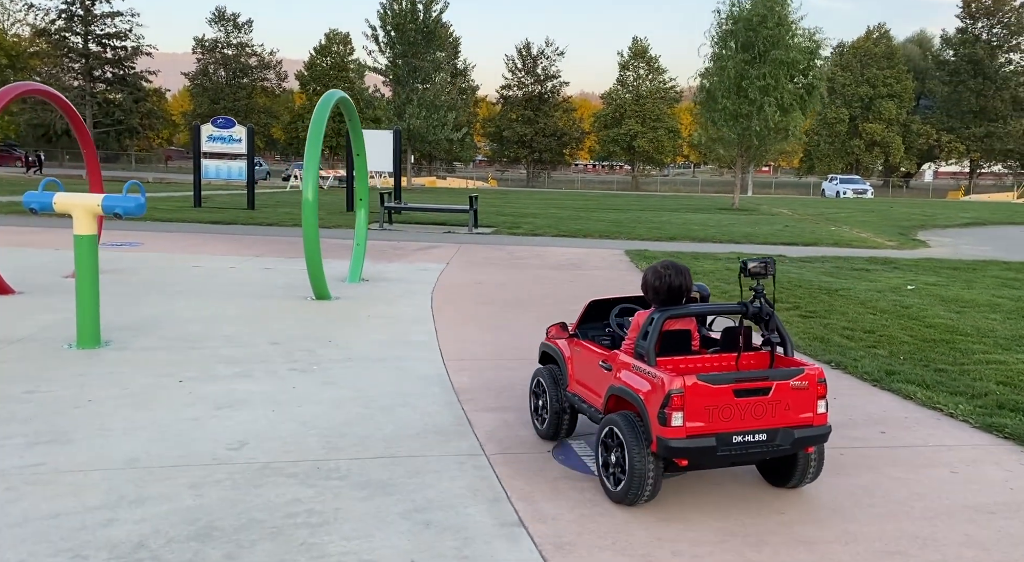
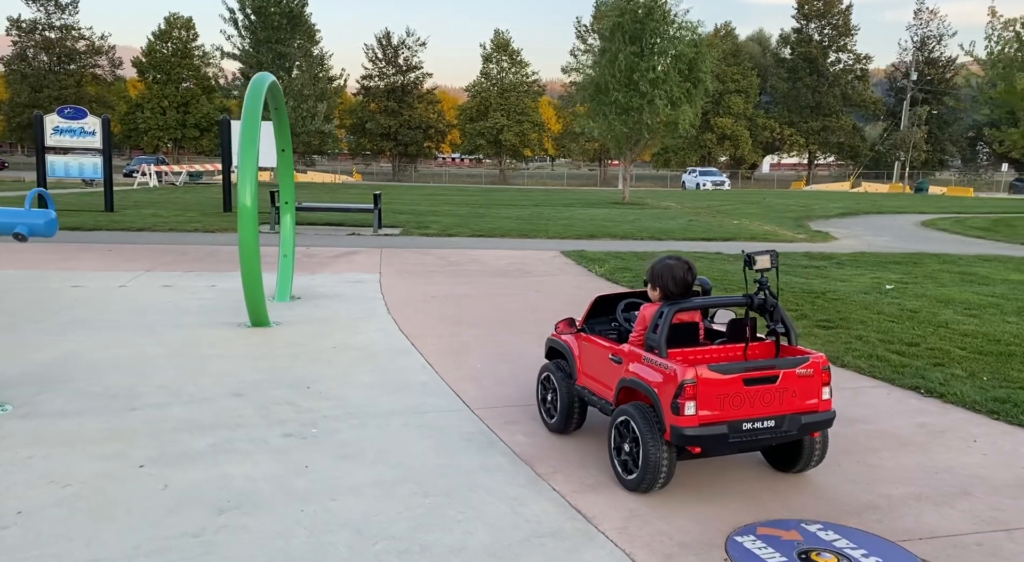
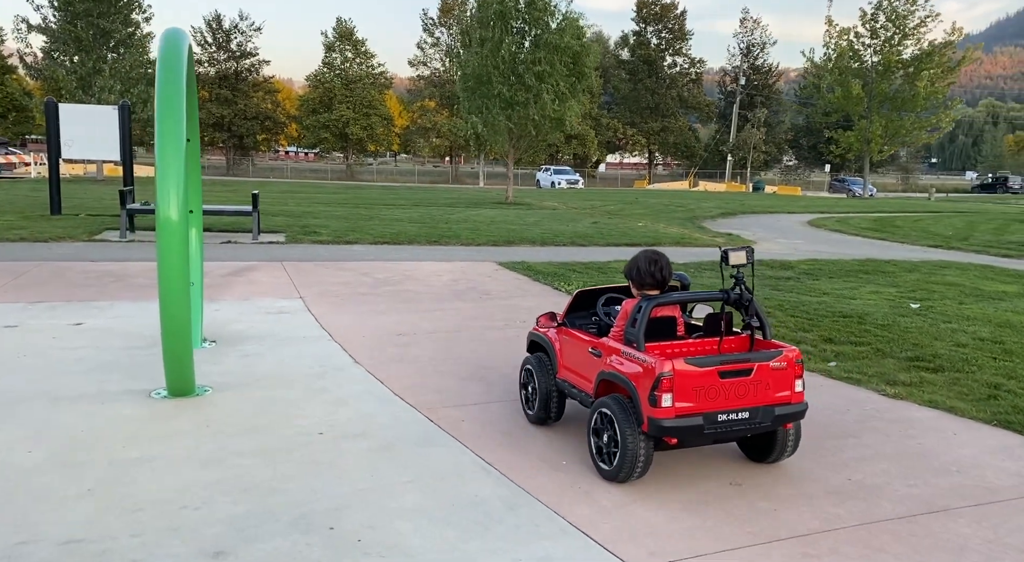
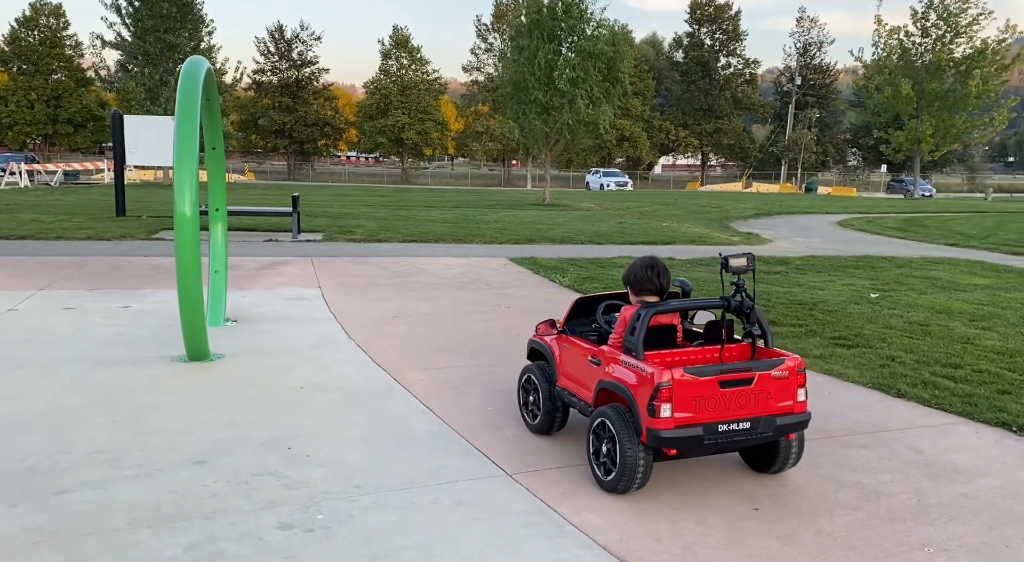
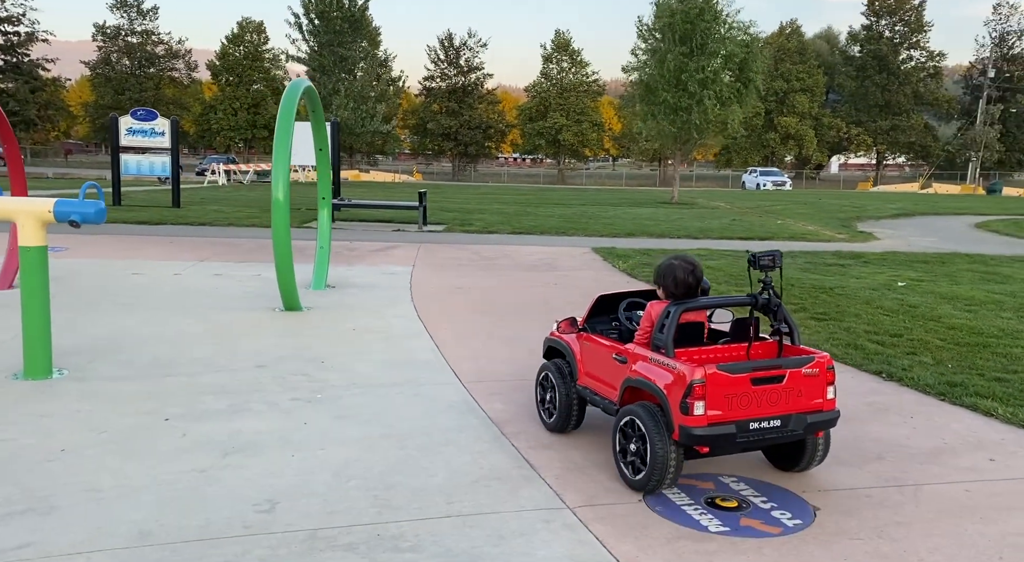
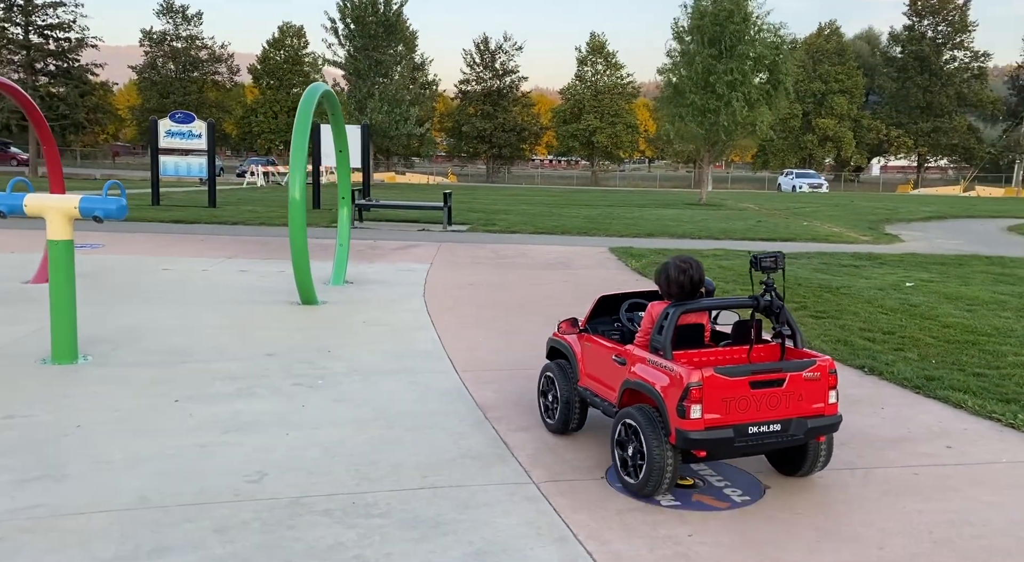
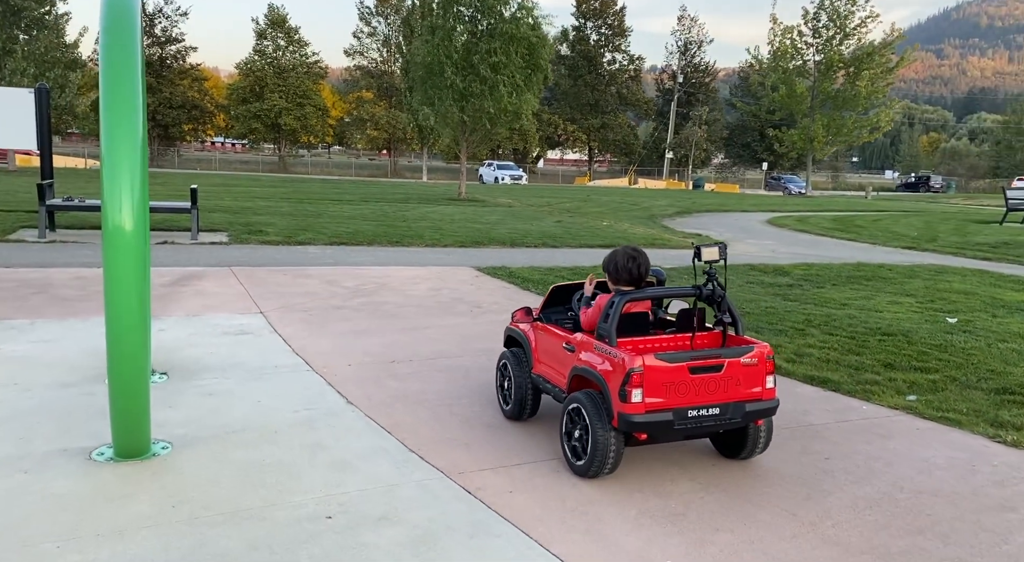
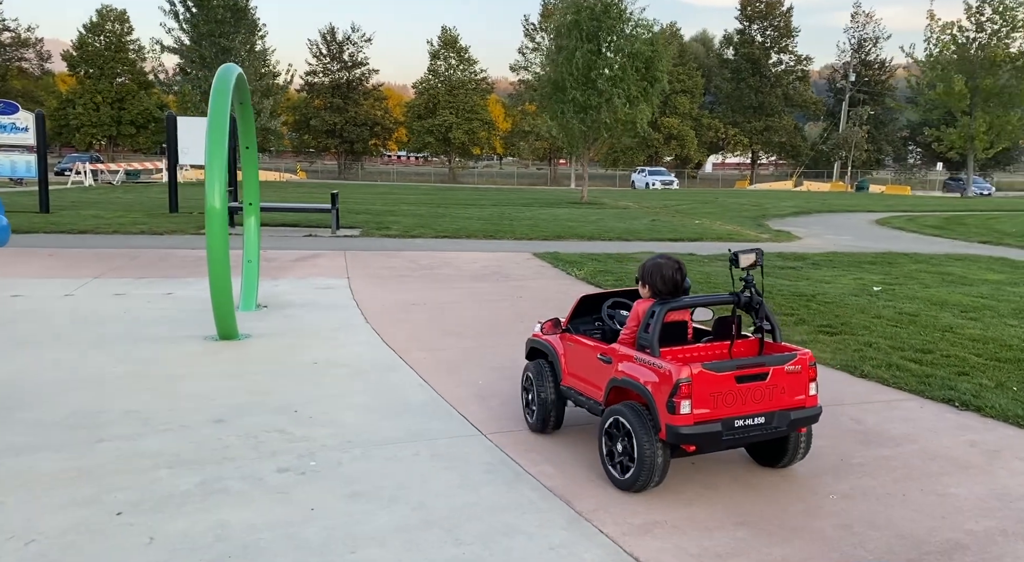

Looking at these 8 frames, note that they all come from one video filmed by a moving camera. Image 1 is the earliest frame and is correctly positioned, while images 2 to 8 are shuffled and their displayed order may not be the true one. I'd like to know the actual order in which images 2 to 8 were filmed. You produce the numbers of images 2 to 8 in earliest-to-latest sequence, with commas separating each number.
6, 5, 2, 8, 4, 3, 7
